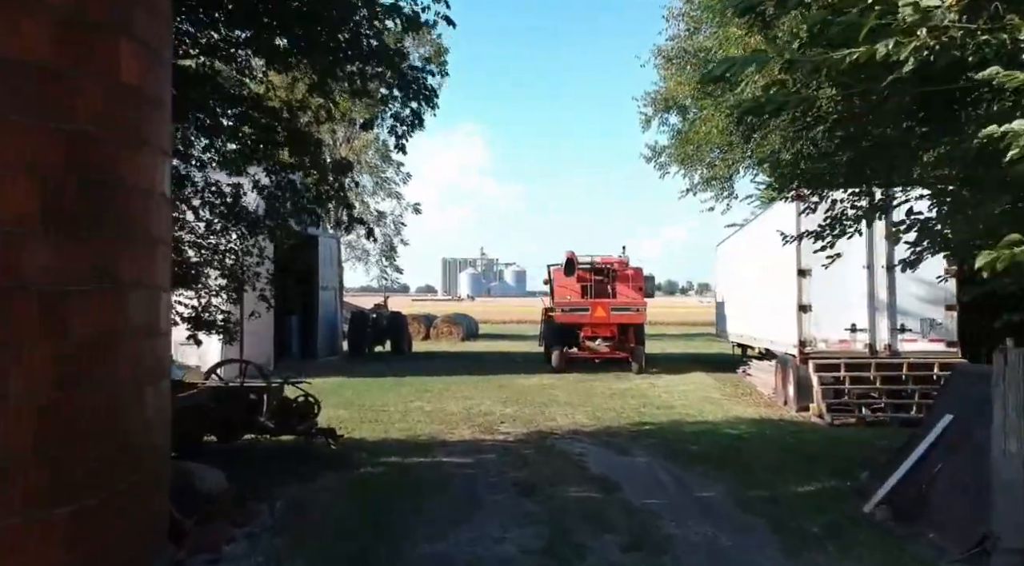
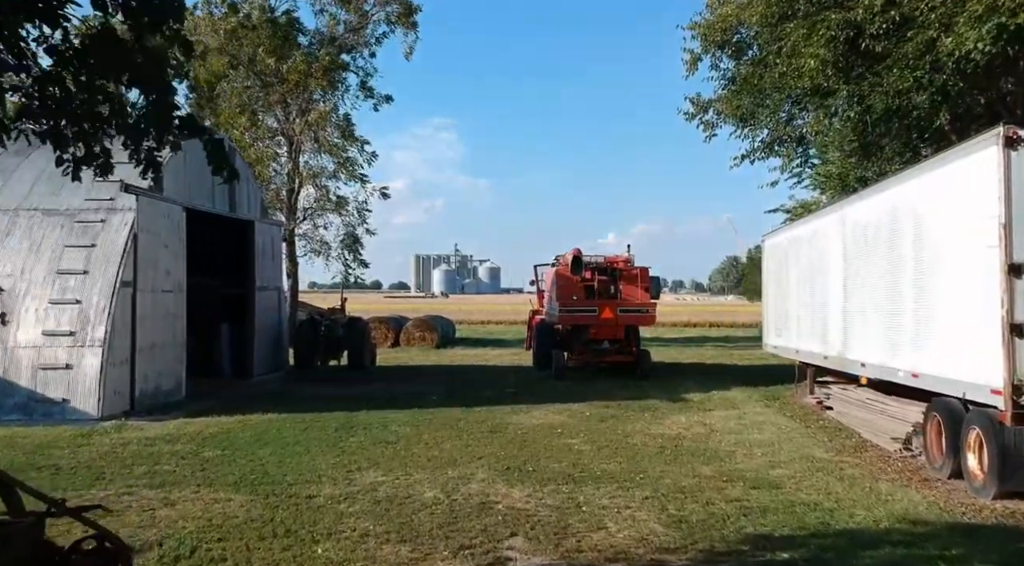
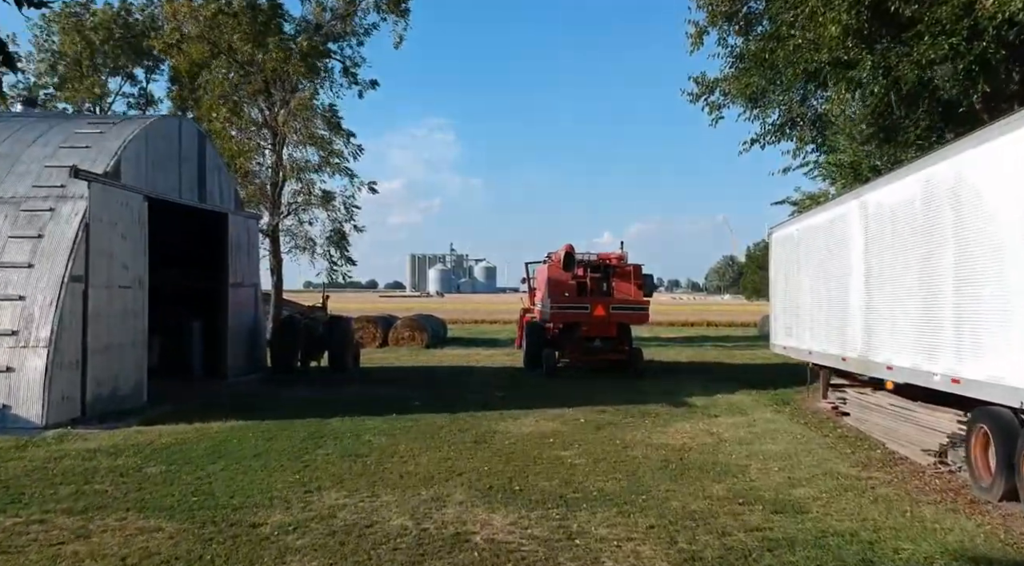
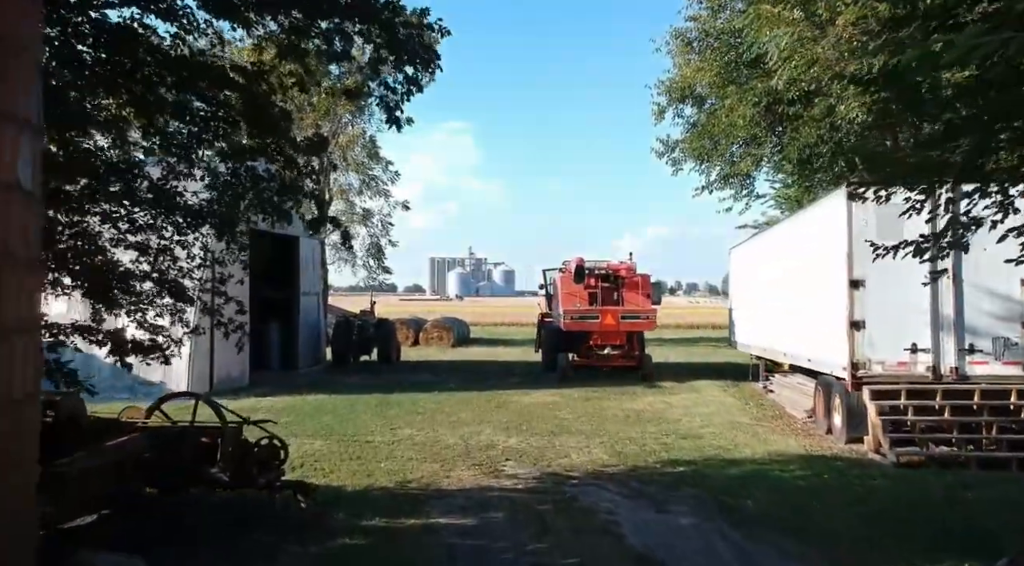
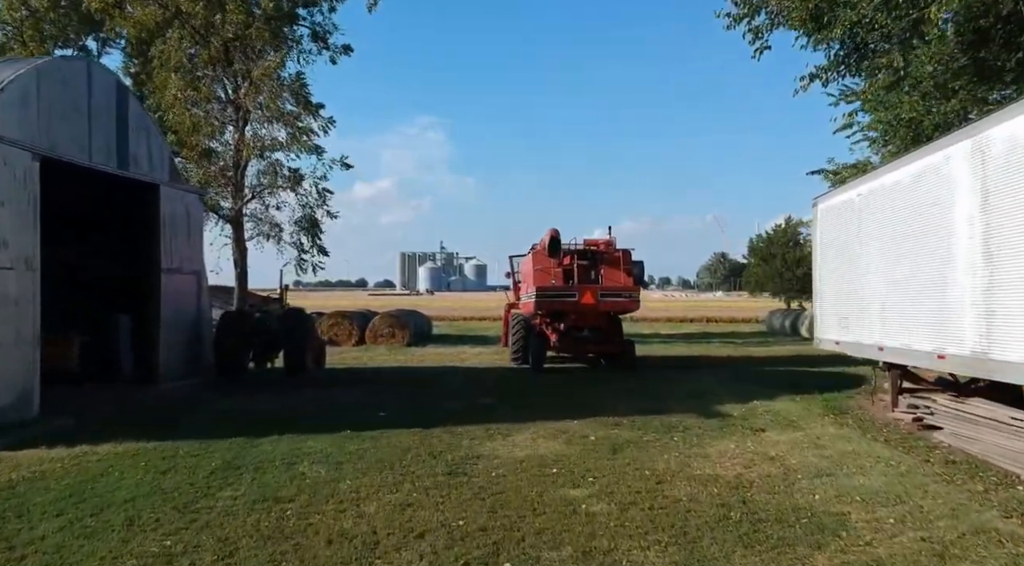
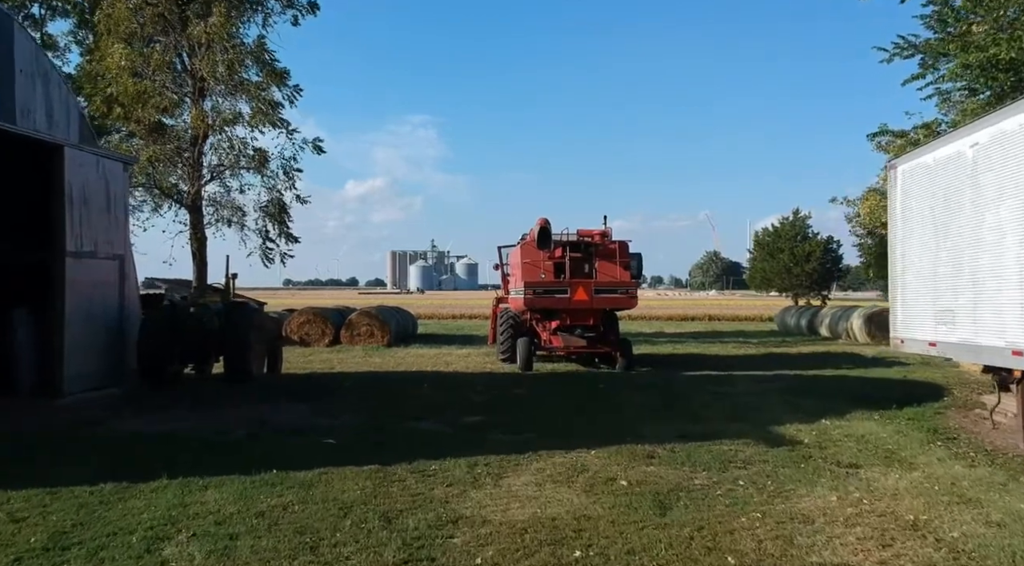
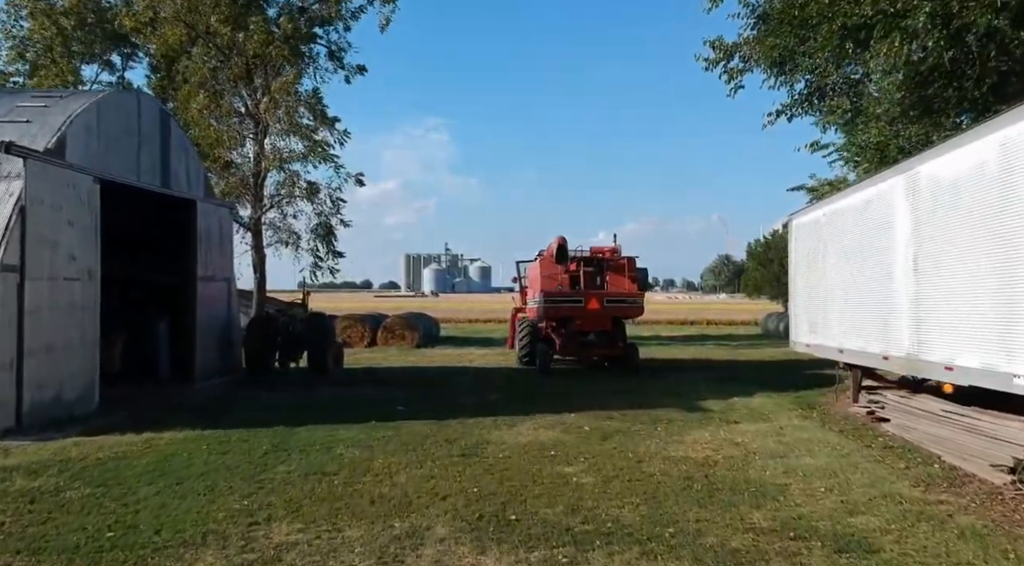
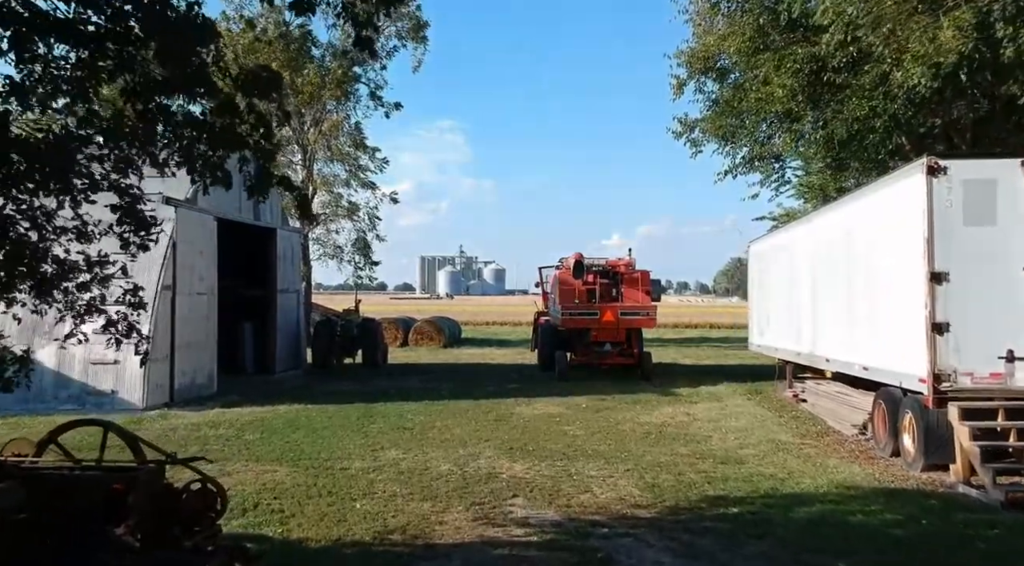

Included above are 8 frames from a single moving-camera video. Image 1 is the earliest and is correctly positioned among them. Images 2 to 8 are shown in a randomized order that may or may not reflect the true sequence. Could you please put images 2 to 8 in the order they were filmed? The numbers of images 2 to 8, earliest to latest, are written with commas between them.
4, 8, 2, 3, 7, 5, 6
